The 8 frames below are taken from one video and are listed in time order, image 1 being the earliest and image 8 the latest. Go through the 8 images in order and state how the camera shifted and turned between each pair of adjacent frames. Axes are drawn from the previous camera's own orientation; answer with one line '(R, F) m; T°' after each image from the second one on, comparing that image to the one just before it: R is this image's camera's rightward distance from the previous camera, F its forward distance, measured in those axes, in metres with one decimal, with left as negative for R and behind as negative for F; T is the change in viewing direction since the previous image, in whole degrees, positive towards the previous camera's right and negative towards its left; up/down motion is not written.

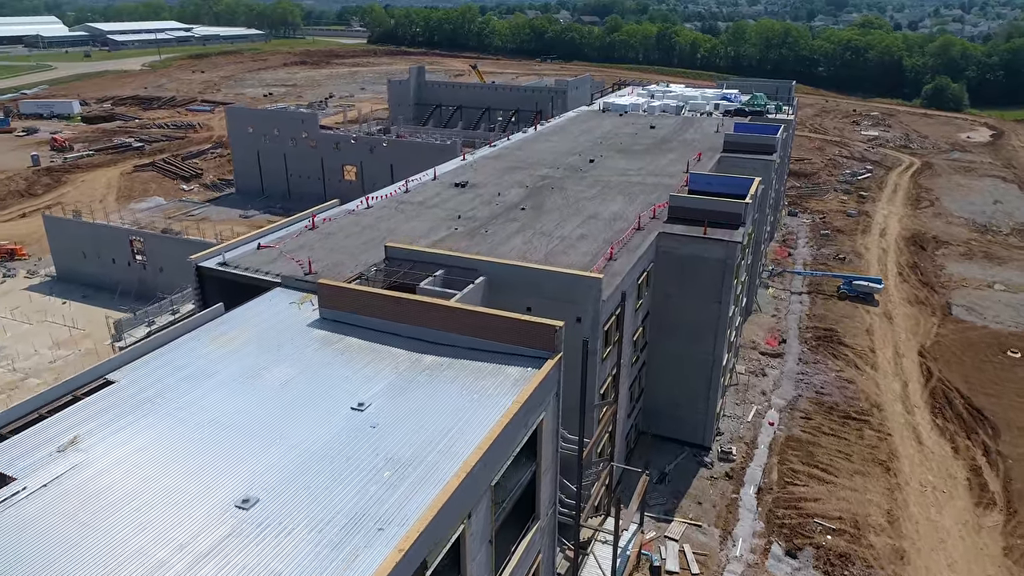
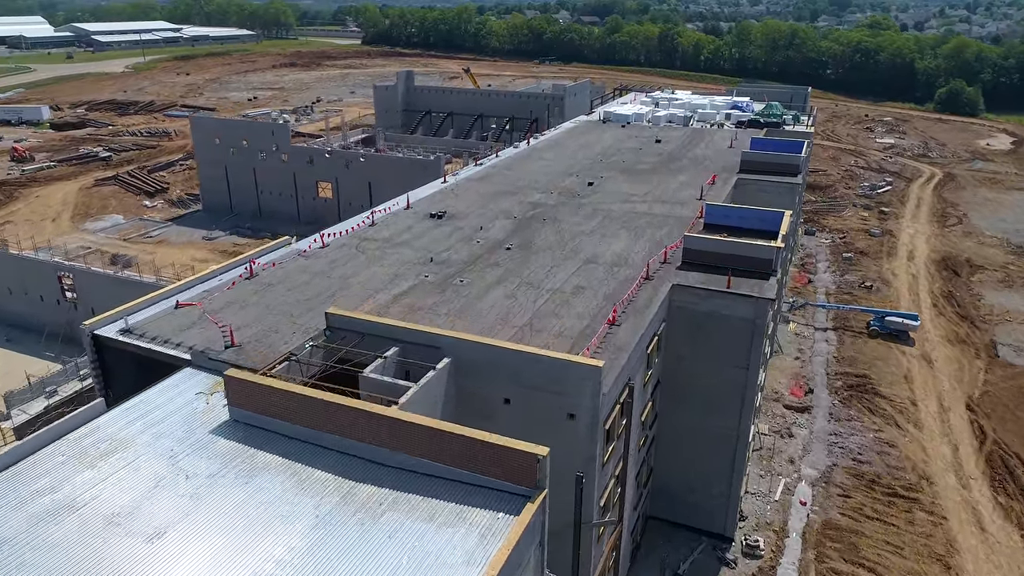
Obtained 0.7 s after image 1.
(+0.6, +5.0) m; 0°
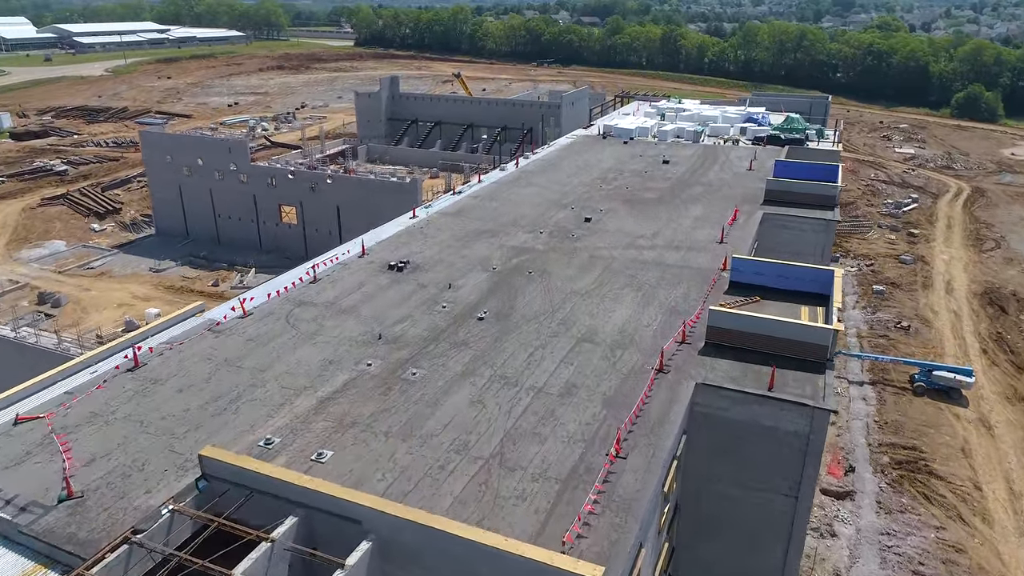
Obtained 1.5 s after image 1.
(+0.8, +5.7) m; 0°
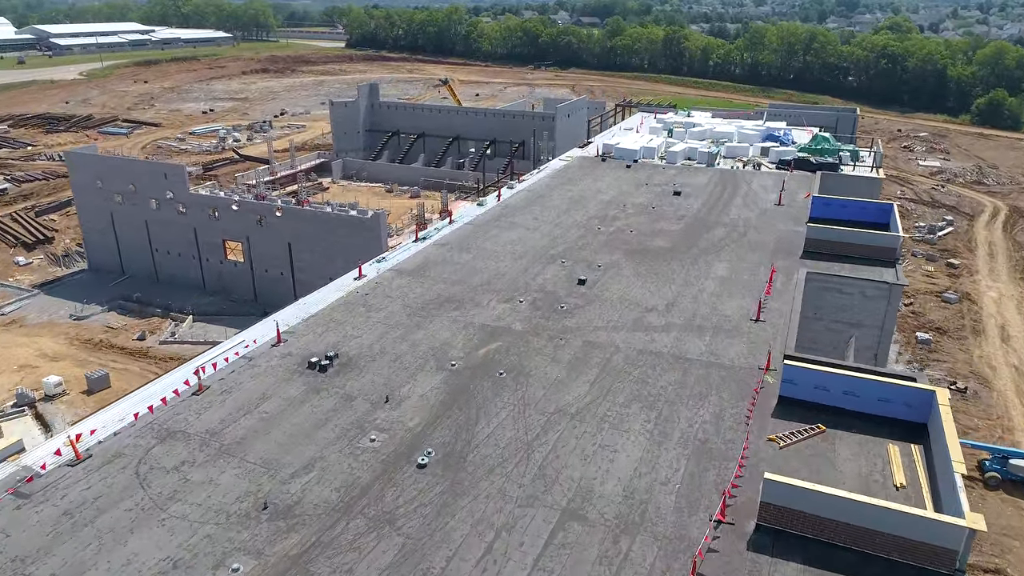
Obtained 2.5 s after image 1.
(+0.9, +6.5) m; 0°
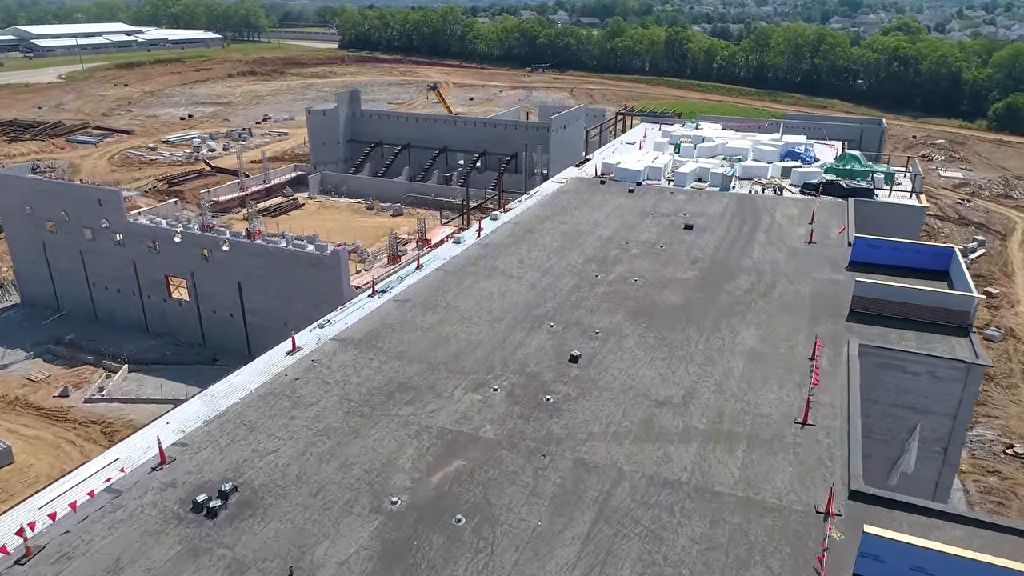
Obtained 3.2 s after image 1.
(+0.7, +4.9) m; 0°
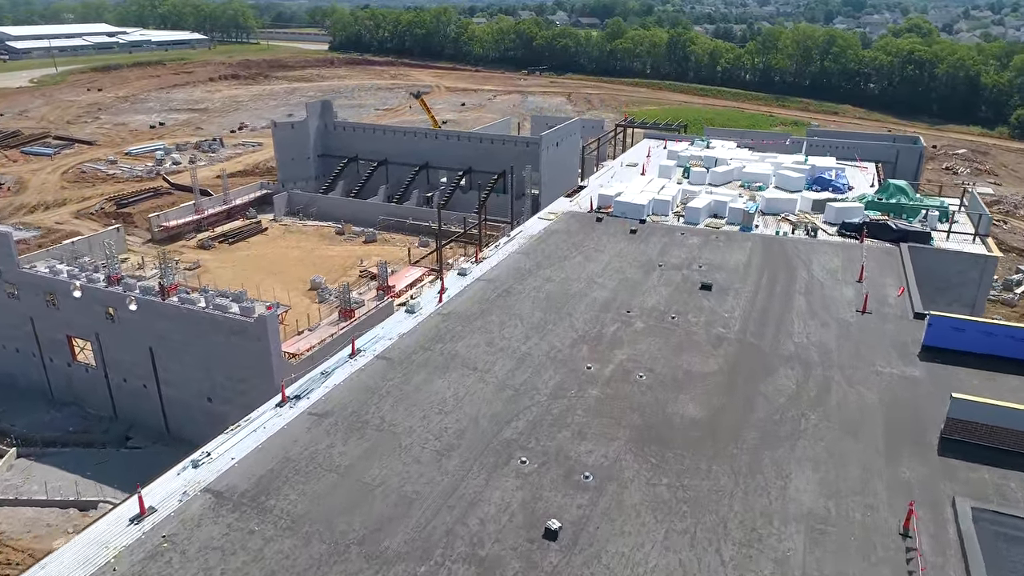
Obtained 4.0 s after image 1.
(+0.9, +5.9) m; 0°
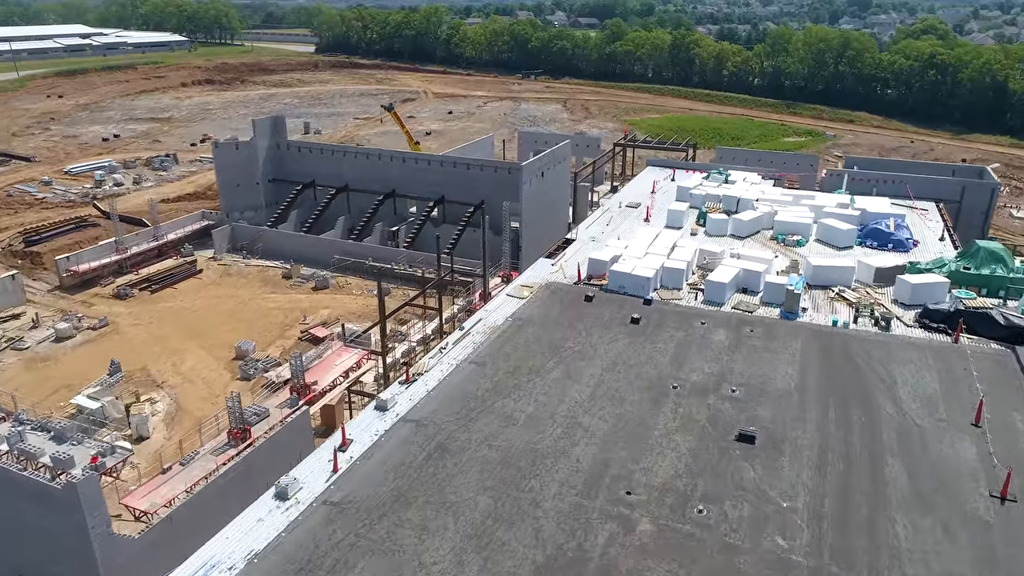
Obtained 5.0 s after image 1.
(+1.3, +7.7) m; 0°
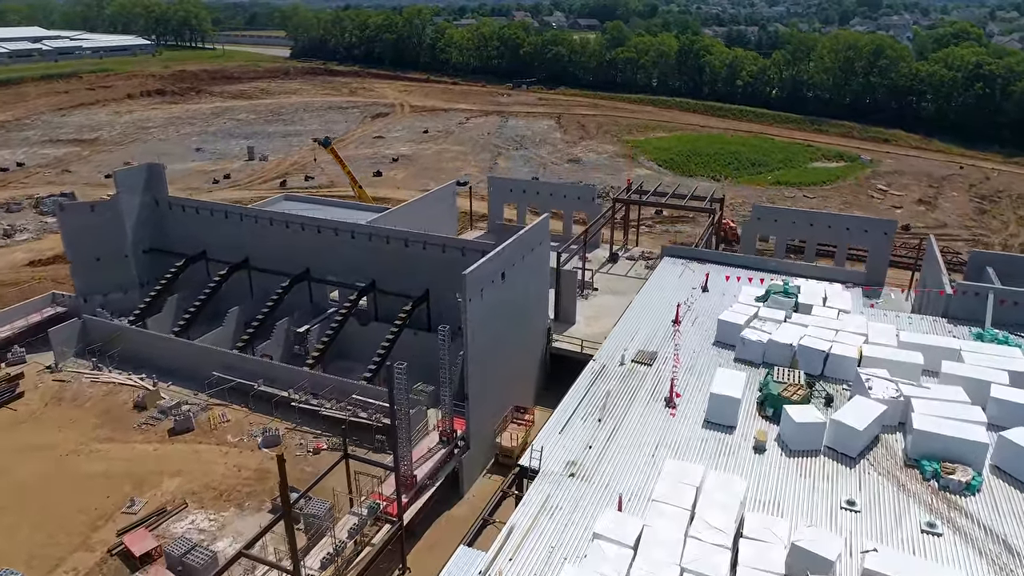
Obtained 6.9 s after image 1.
(+1.9, +13.0) m; 0°
